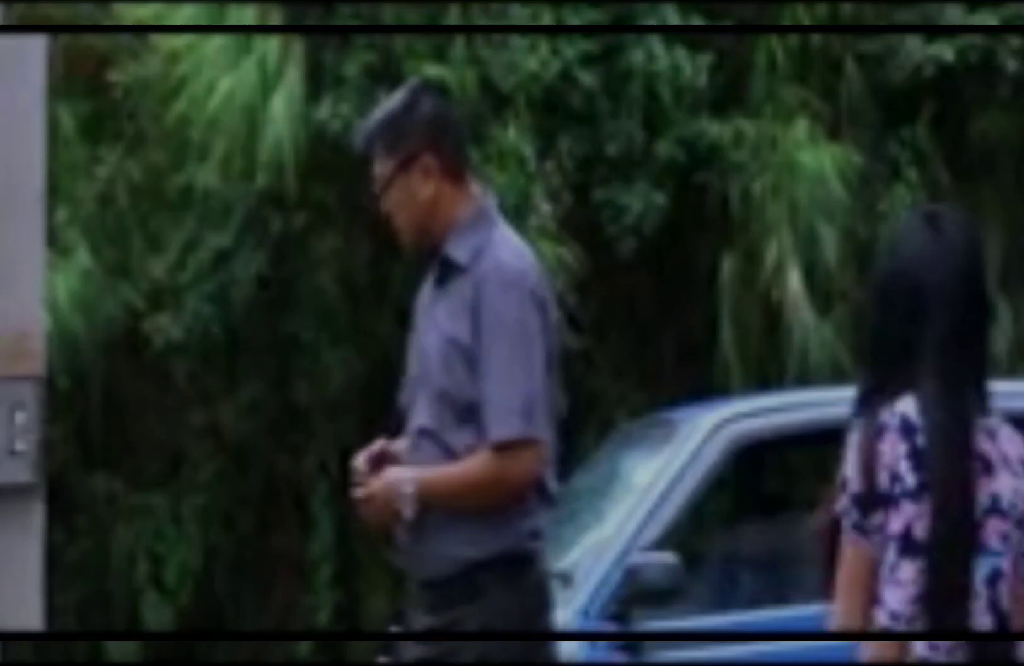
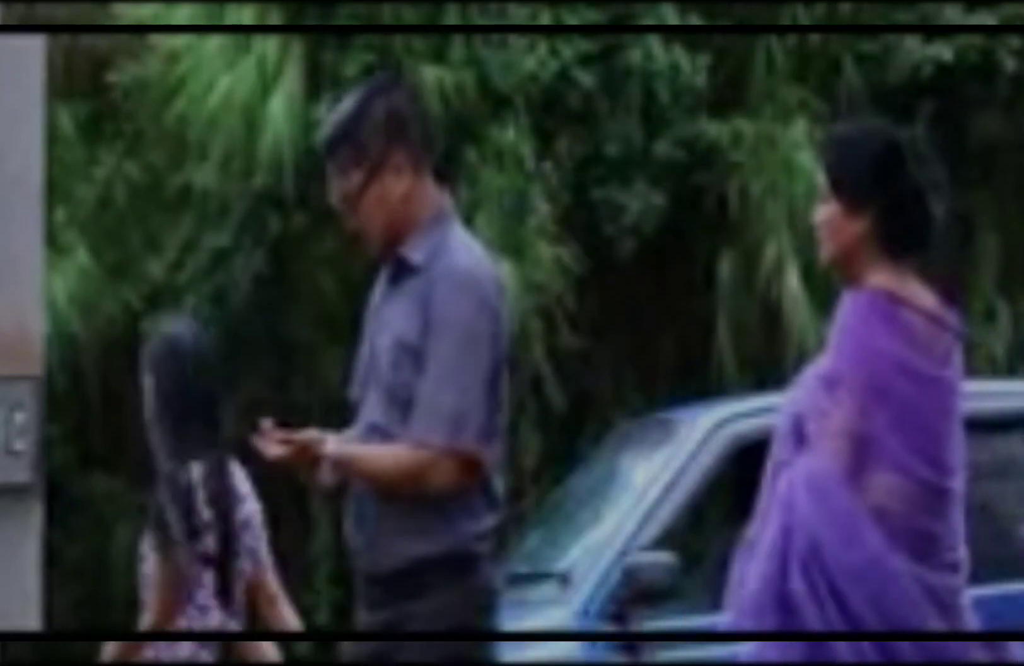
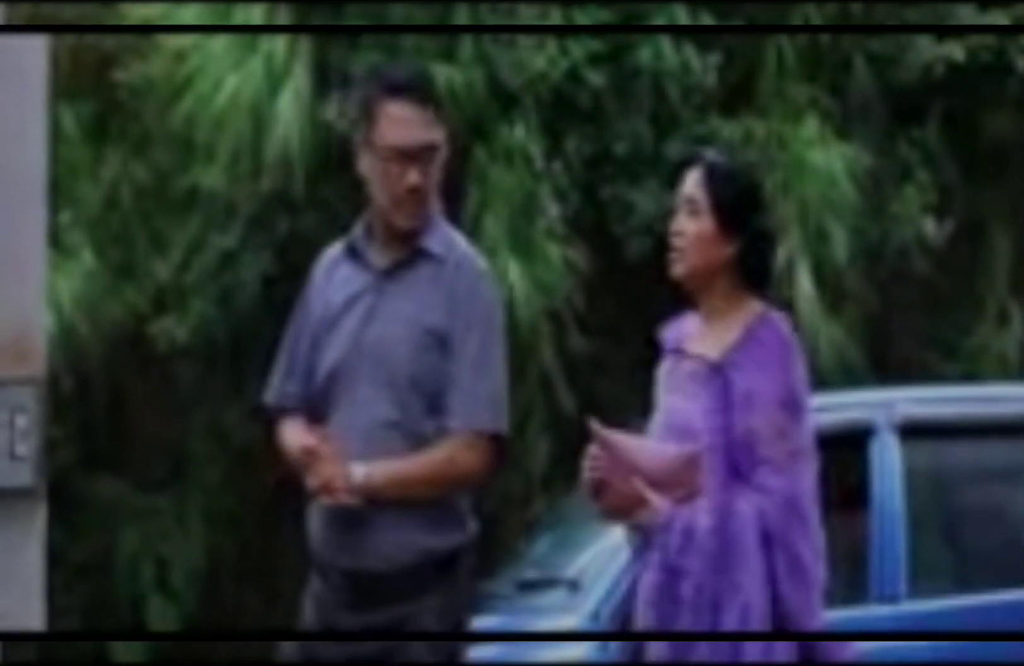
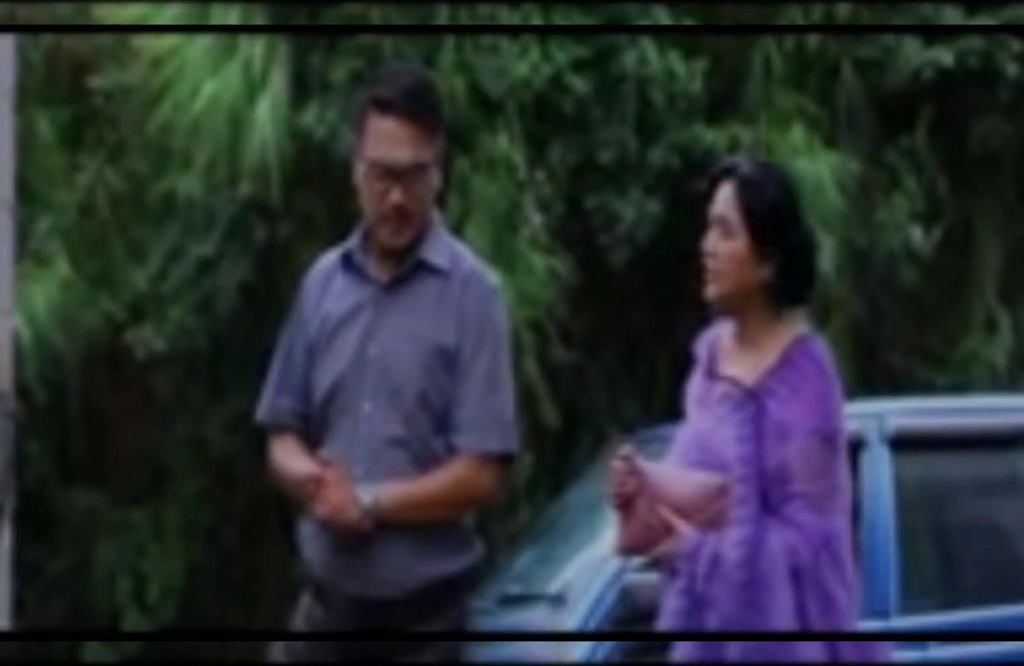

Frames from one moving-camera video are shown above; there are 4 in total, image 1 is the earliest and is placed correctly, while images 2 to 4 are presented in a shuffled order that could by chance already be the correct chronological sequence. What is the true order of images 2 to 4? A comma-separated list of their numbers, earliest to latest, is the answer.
2, 3, 4
